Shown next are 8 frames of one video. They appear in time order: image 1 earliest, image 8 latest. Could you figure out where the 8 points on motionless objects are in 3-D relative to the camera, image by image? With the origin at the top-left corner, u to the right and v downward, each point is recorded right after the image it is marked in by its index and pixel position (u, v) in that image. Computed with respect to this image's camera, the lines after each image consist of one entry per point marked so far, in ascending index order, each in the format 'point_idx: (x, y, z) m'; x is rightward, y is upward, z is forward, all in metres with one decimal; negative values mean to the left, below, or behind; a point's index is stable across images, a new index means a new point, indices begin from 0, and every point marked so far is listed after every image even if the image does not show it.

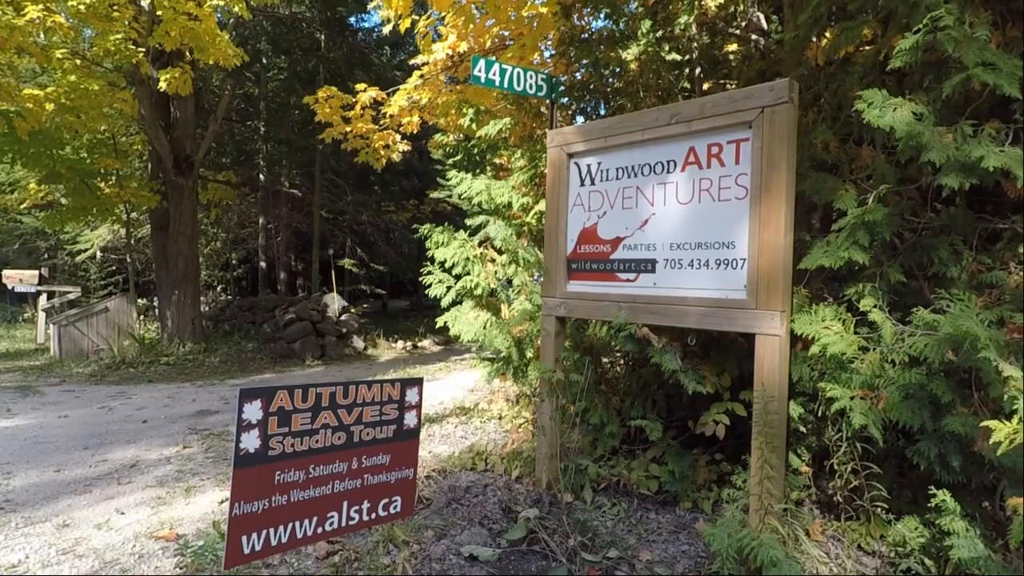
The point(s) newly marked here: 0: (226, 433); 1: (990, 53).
0: (-2.1, -1.1, +4.7) m
1: (+1.4, +0.7, +1.8) m
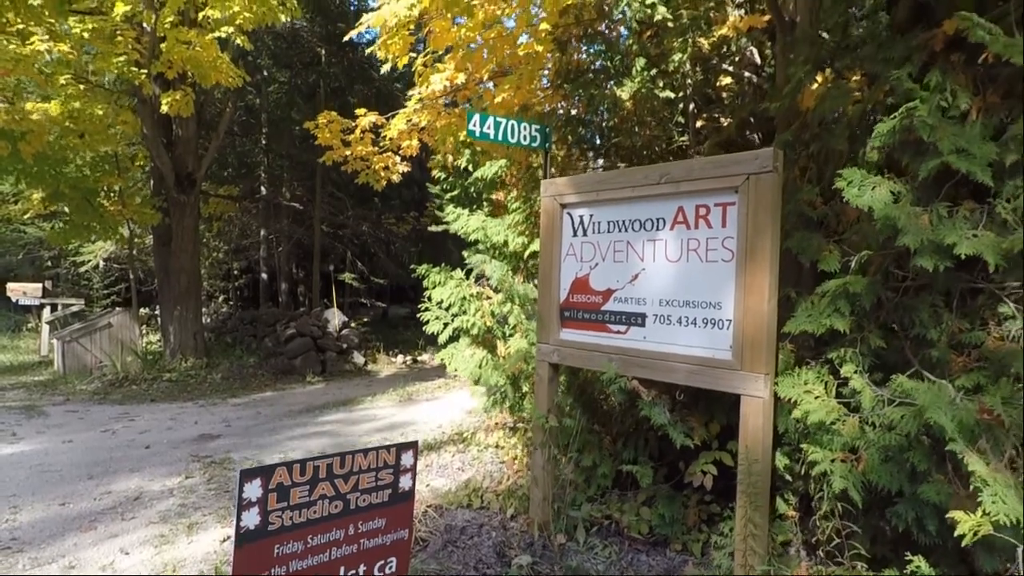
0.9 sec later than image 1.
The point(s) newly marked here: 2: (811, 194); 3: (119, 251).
0: (-2.1, -1.3, +4.8) m
1: (+1.3, +0.4, +1.9) m
2: (+1.2, +0.4, +2.5) m
3: (-7.9, +0.7, +12.9) m
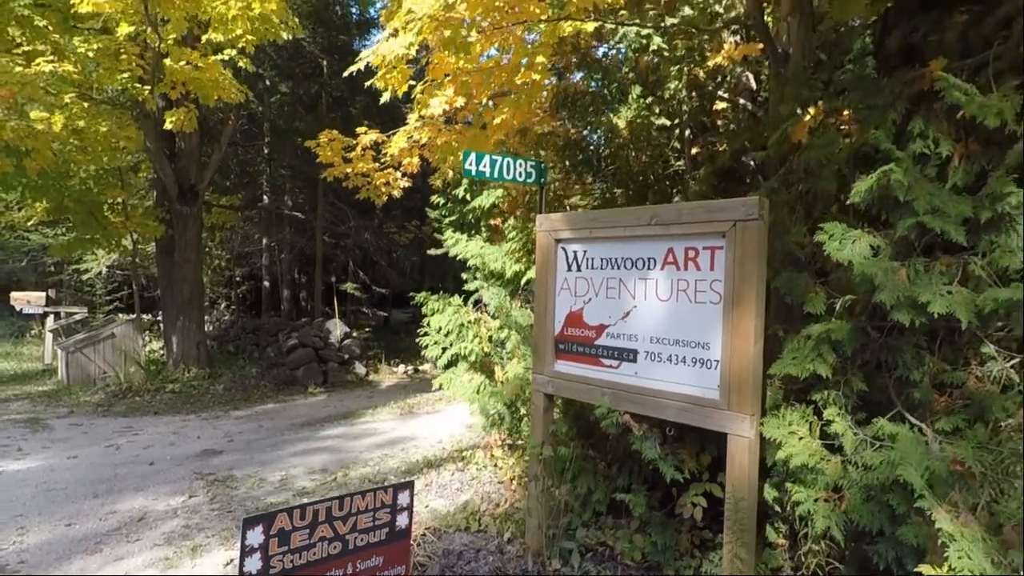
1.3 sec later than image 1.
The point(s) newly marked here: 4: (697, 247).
0: (-2.1, -1.4, +4.8) m
1: (+1.3, +0.3, +2.0) m
2: (+1.2, +0.2, +2.5) m
3: (-7.9, +0.6, +13.0) m
4: (+0.7, +0.2, +2.6) m
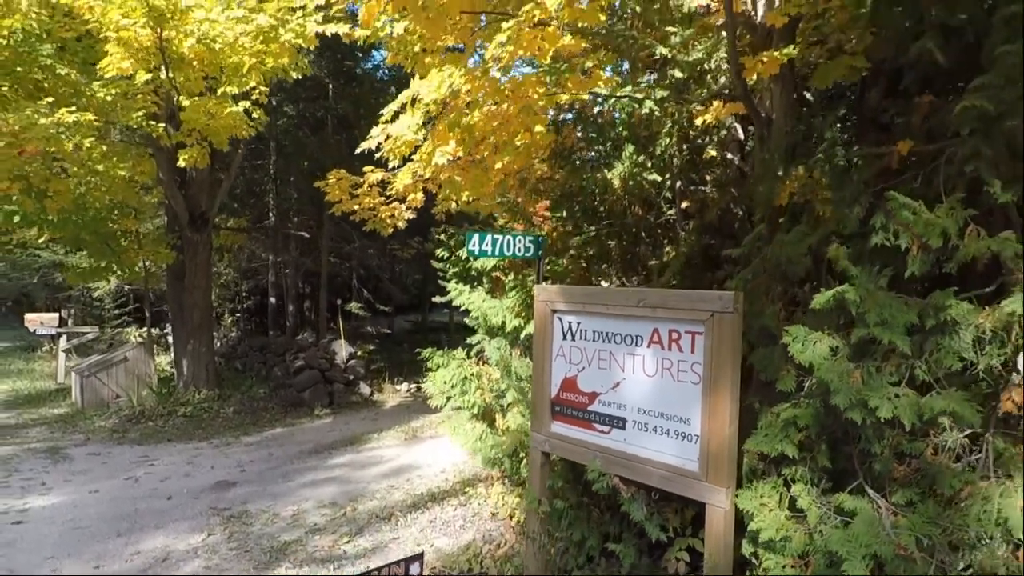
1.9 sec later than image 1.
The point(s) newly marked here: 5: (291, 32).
0: (-2.1, -1.8, +5.1) m
1: (+1.3, -0.1, +2.2) m
2: (+1.2, -0.1, +2.8) m
3: (-7.9, +0.2, +13.3) m
4: (+0.7, -0.2, +2.8) m
5: (-1.8, +2.0, +5.2) m
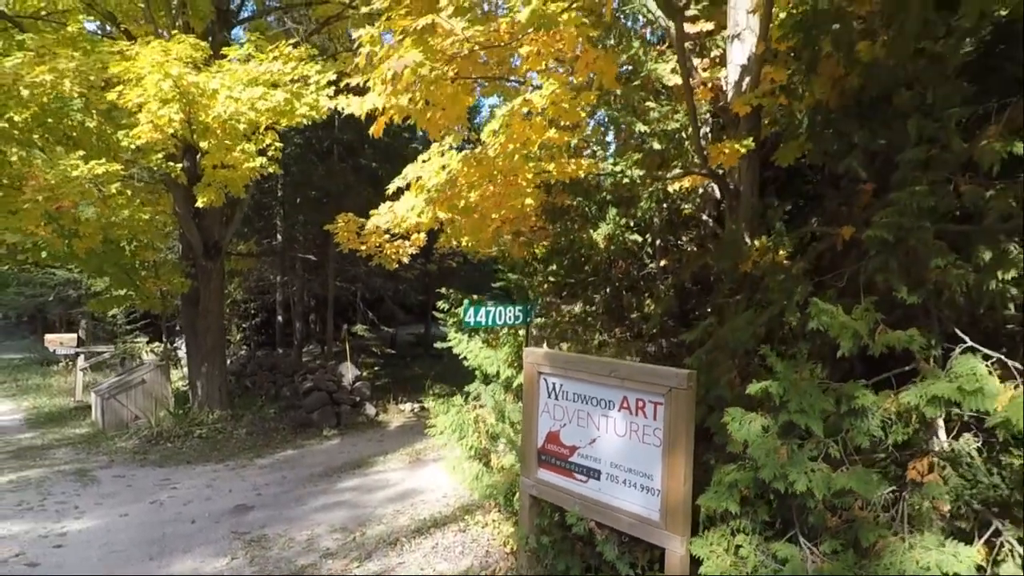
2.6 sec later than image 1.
0: (-2.2, -2.2, +5.6) m
1: (+1.2, -0.5, +2.7) m
2: (+1.1, -0.5, +3.3) m
3: (-7.9, -0.2, +13.8) m
4: (+0.7, -0.6, +3.3) m
5: (-1.8, +1.6, +5.7) m
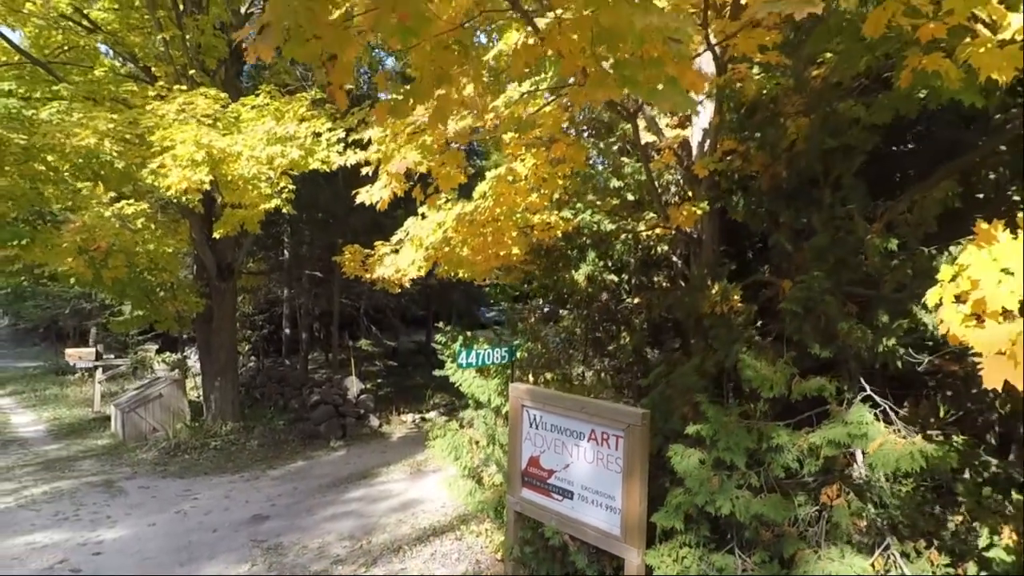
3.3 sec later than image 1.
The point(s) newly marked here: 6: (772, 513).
0: (-2.2, -2.5, +6.2) m
1: (+1.2, -0.8, +3.3) m
2: (+1.0, -0.8, +3.9) m
3: (-8.0, -0.5, +14.5) m
4: (+0.6, -0.9, +3.9) m
5: (-1.9, +1.3, +6.4) m
6: (+1.3, -1.1, +3.2) m
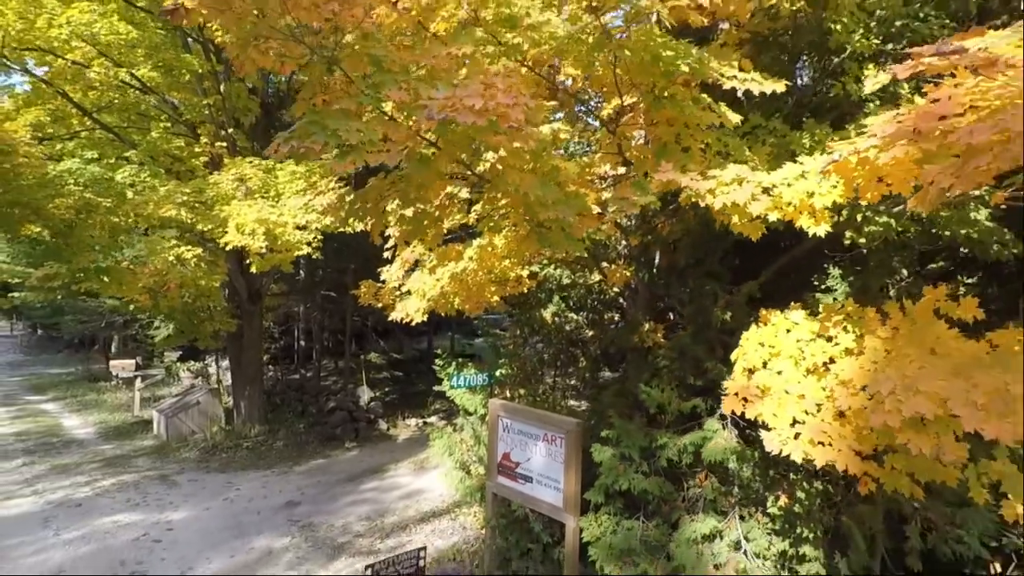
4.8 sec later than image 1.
0: (-2.5, -2.9, +7.9) m
1: (+0.9, -1.2, +5.0) m
2: (+0.8, -1.2, +5.5) m
3: (-8.2, -0.9, +16.1) m
4: (+0.4, -1.3, +5.6) m
5: (-2.1, +0.9, +8.0) m
6: (+1.1, -1.5, +4.9) m
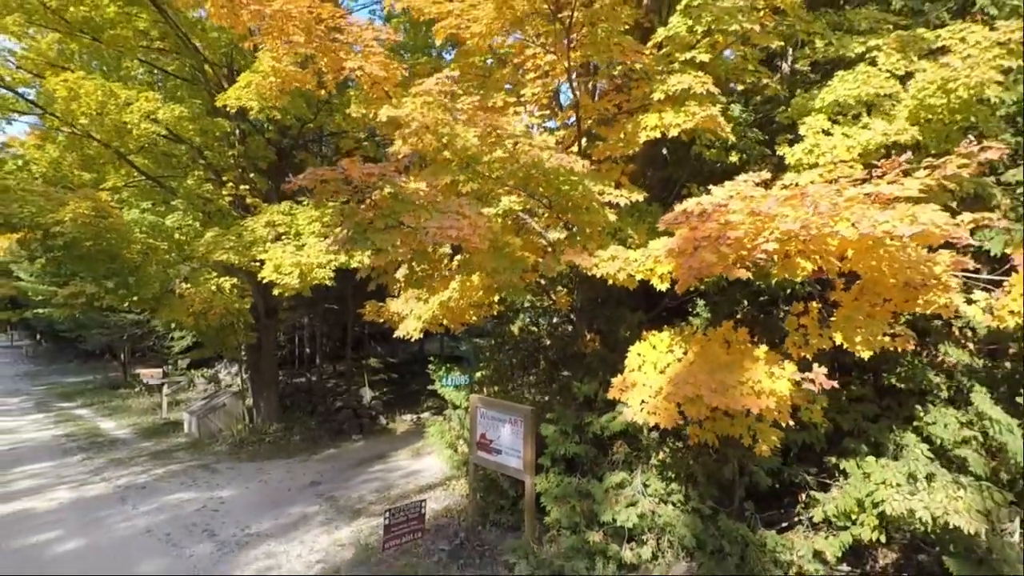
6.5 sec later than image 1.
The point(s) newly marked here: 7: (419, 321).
0: (-2.8, -3.3, +10.0) m
1: (+0.6, -1.5, +7.2) m
2: (+0.5, -1.5, +7.7) m
3: (-8.7, -1.4, +18.1) m
4: (+0.1, -1.6, +7.8) m
5: (-2.5, +0.6, +10.2) m
6: (+0.8, -1.8, +7.1) m
7: (-1.3, -0.4, +8.8) m
